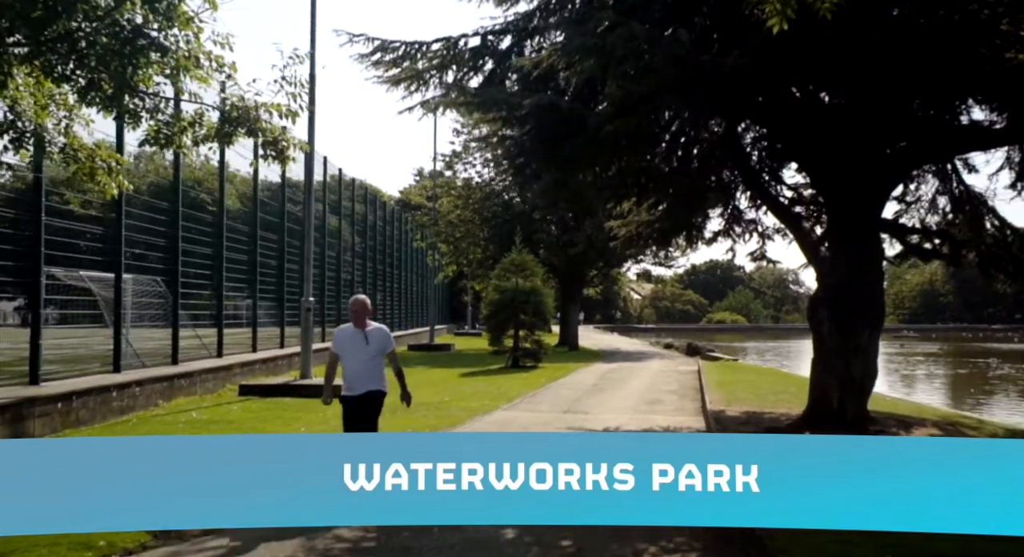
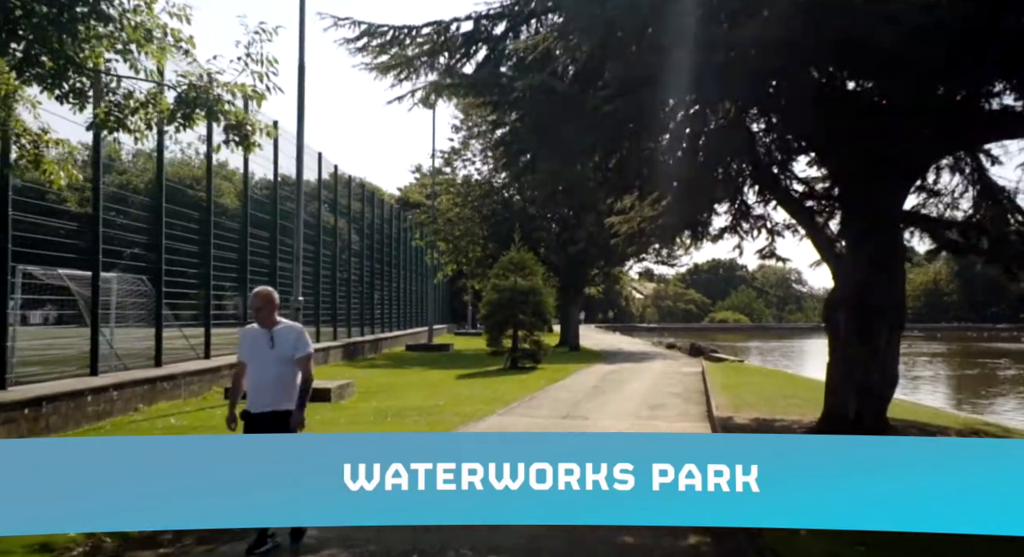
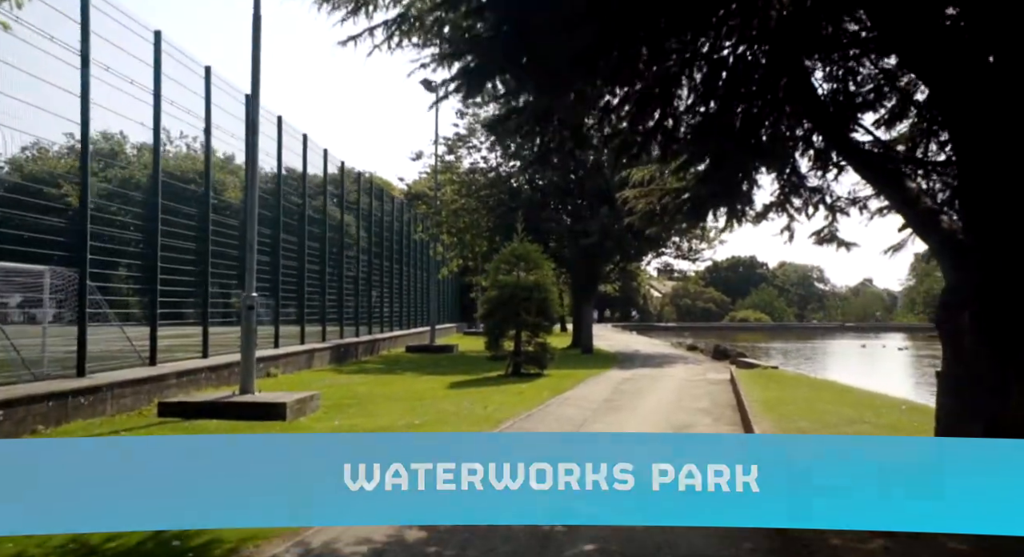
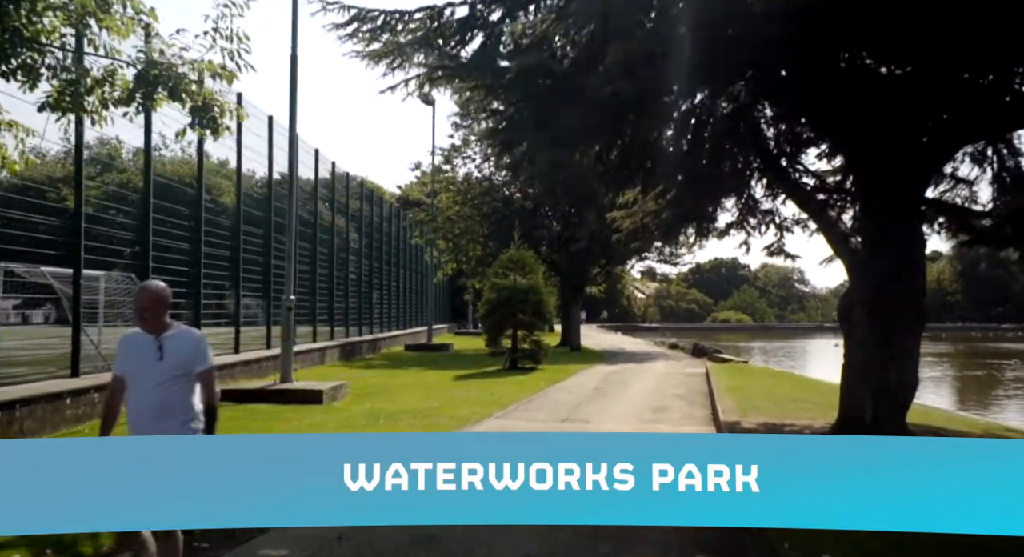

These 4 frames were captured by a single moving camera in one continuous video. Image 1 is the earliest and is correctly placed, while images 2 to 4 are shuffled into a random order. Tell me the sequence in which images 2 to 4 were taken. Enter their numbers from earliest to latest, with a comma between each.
2, 4, 3
